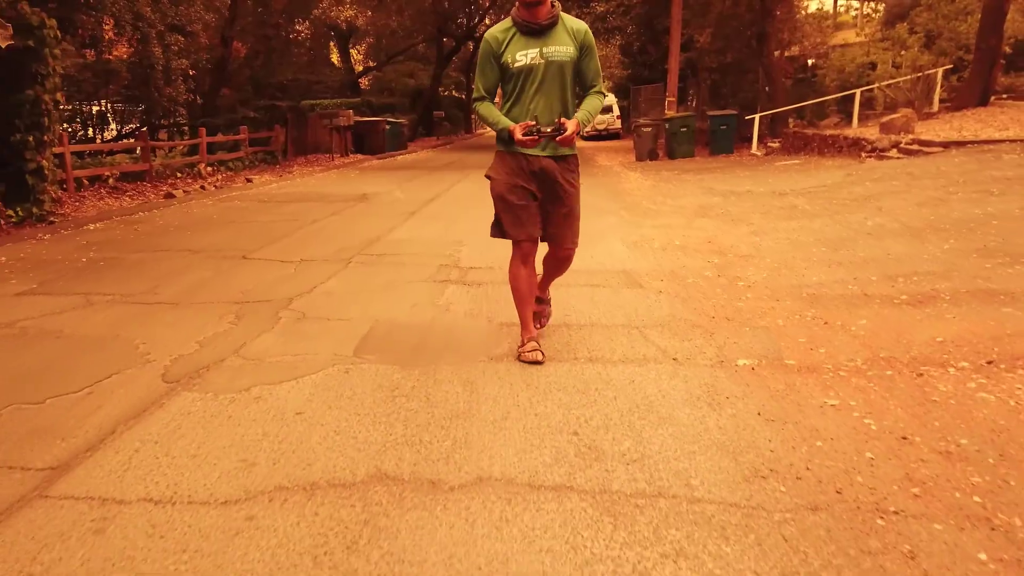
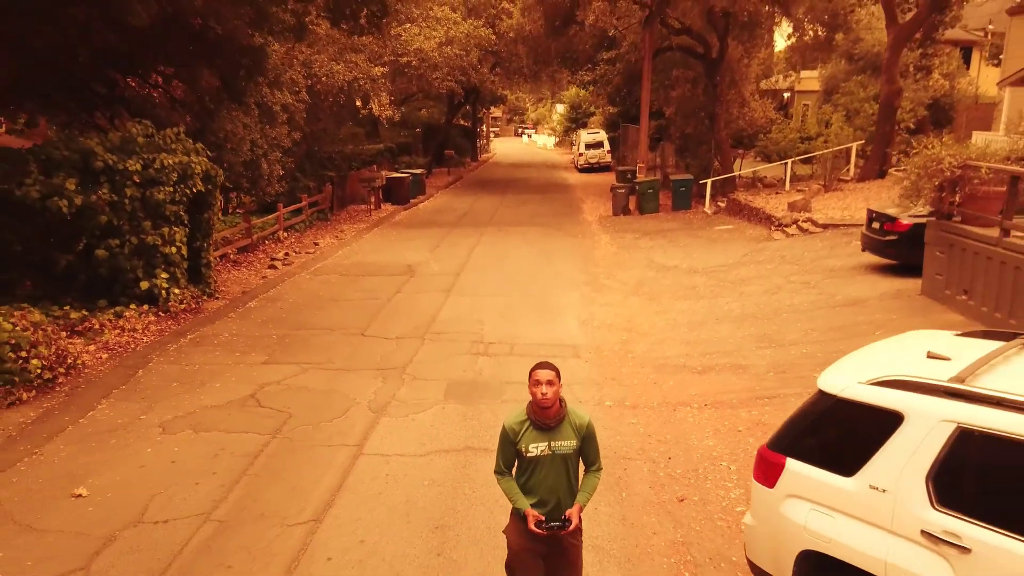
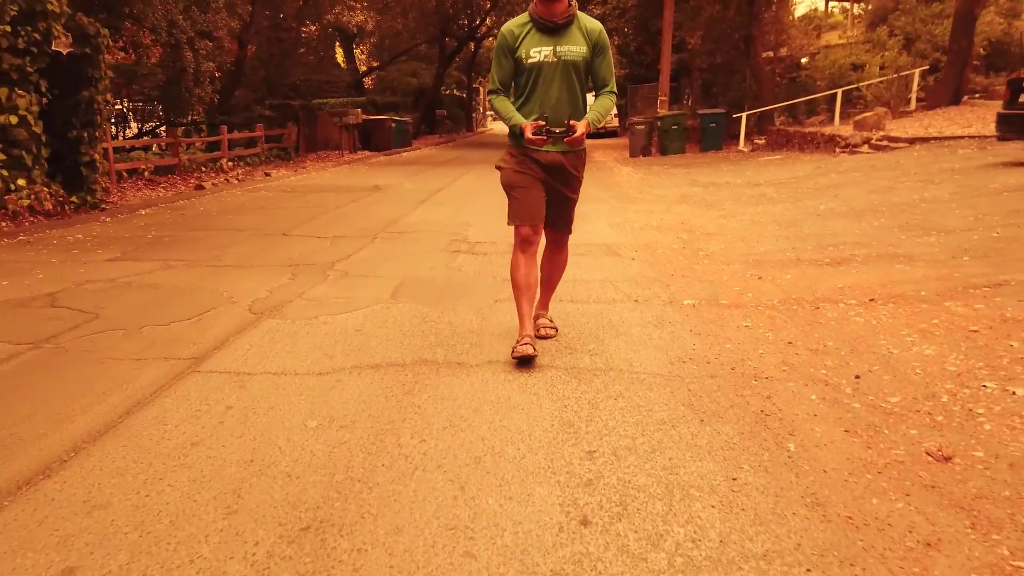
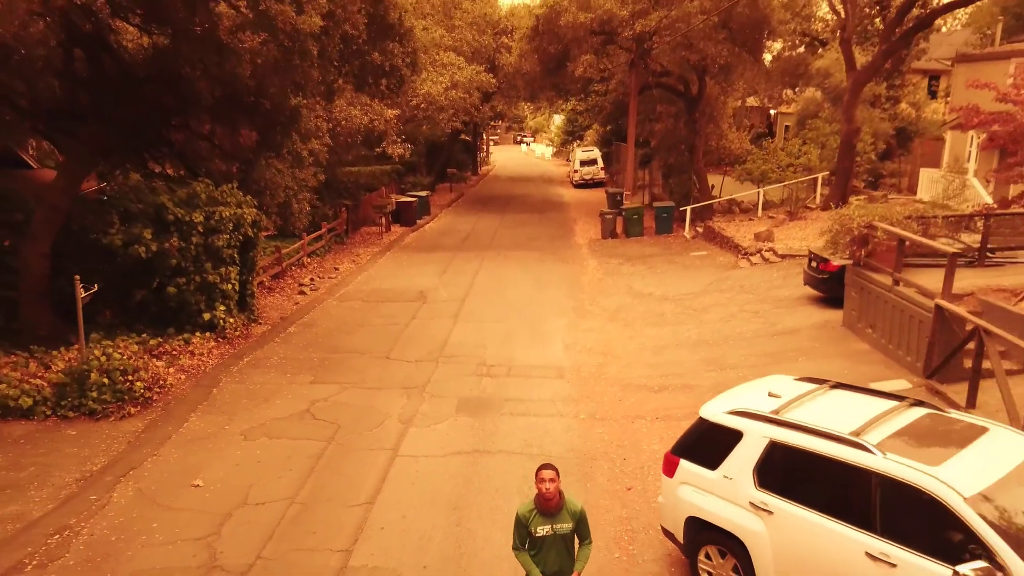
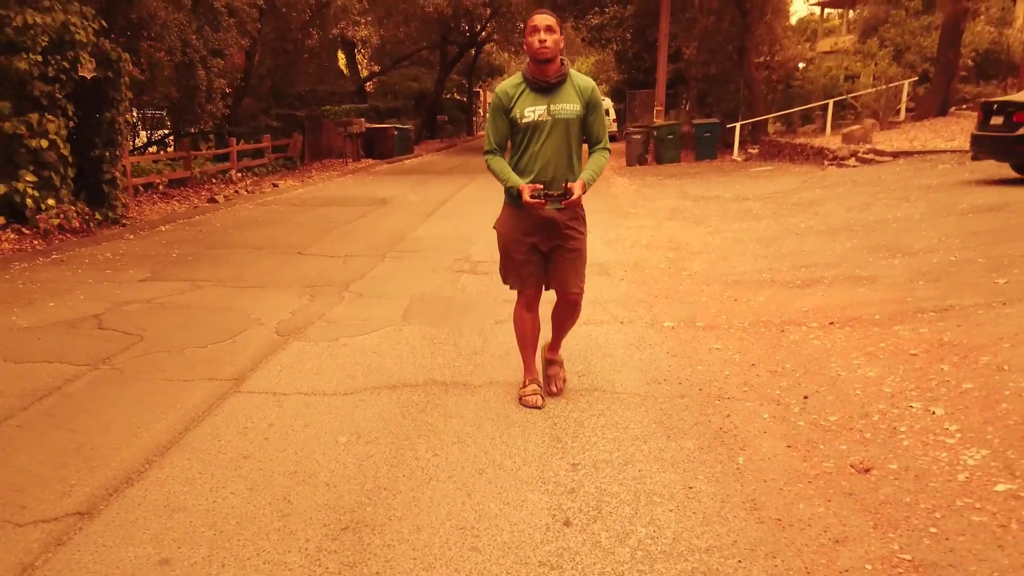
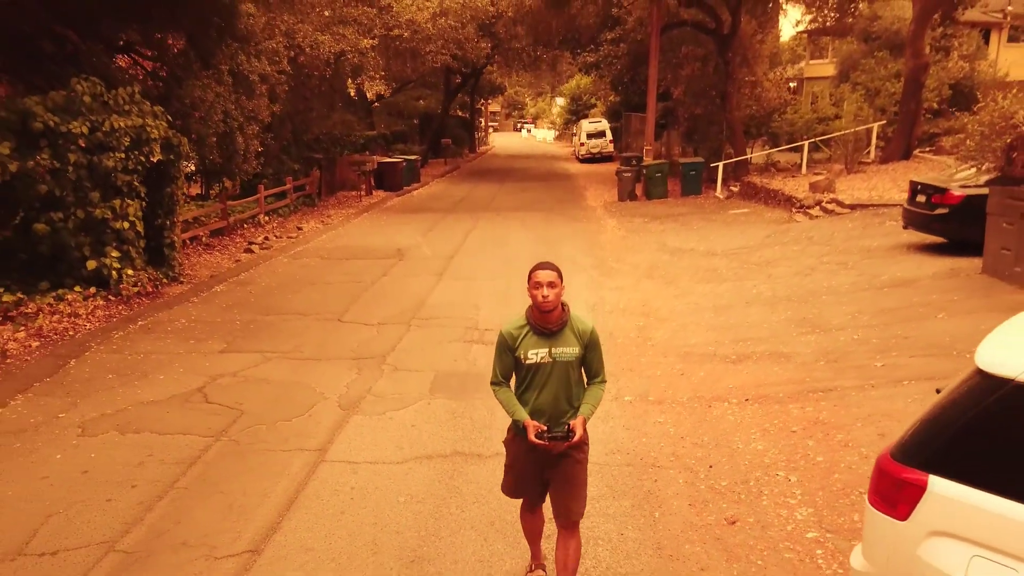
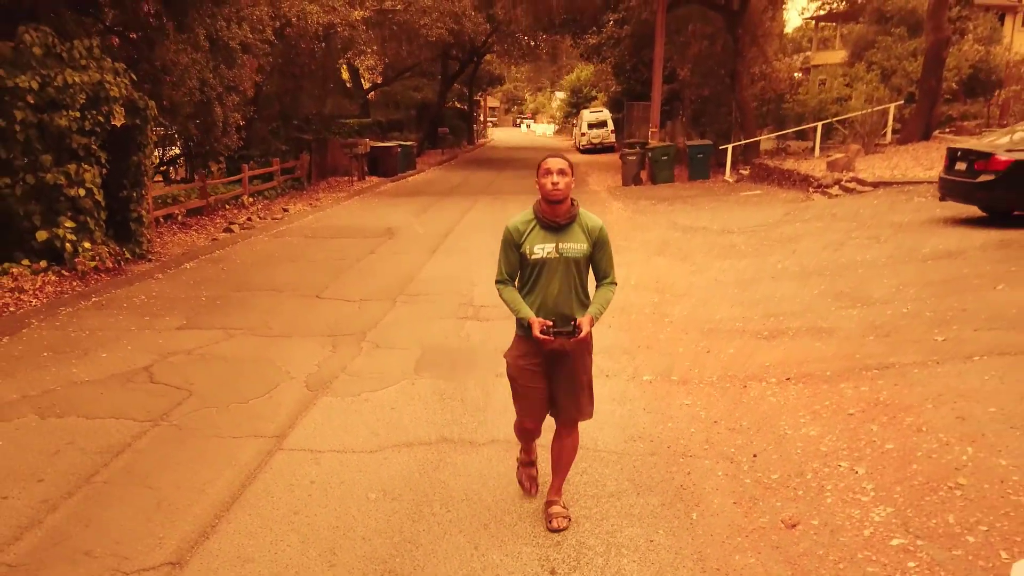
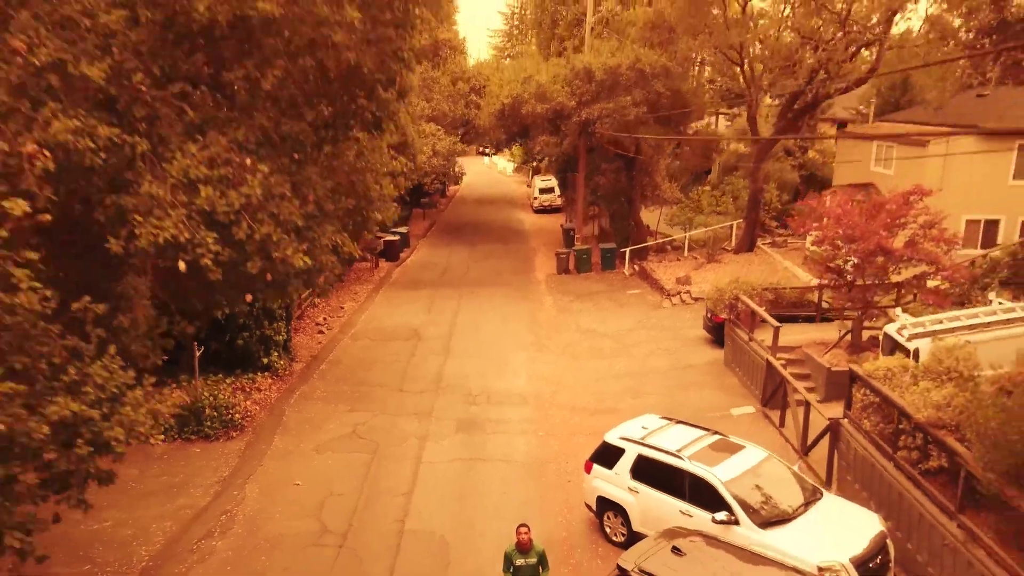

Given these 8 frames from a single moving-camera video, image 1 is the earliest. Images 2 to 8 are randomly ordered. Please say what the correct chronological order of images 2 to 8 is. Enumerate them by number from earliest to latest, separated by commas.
3, 5, 7, 6, 2, 4, 8
